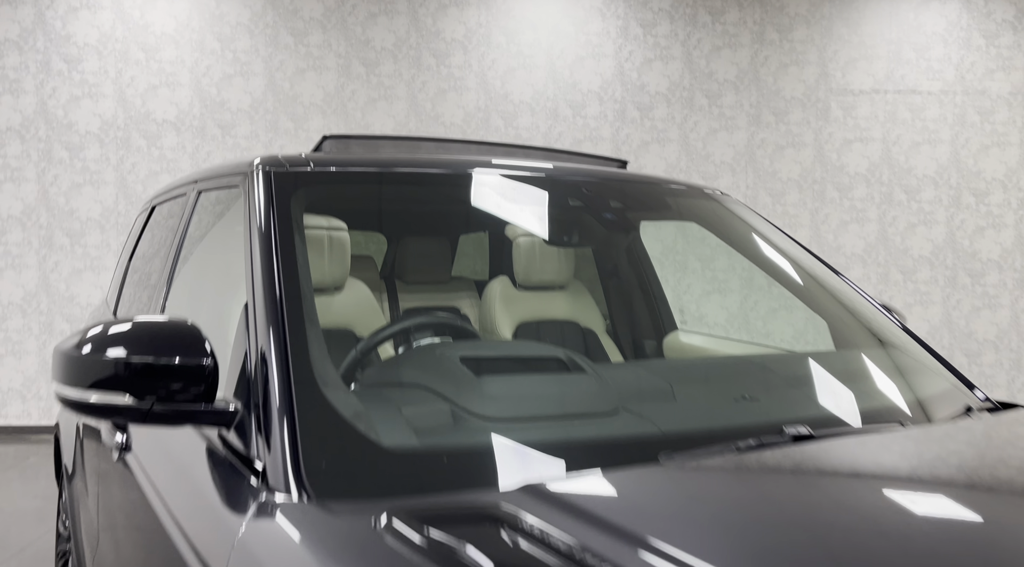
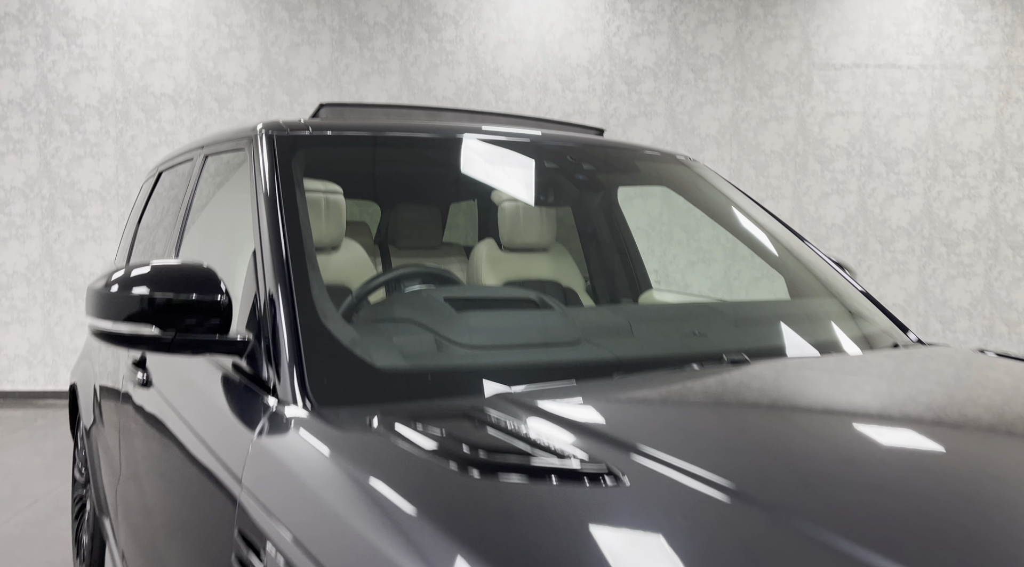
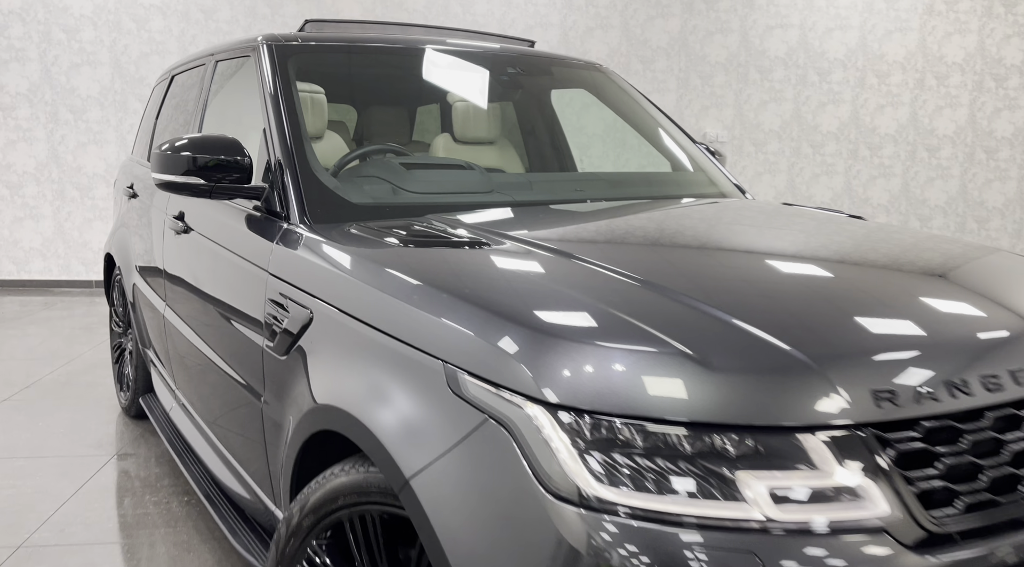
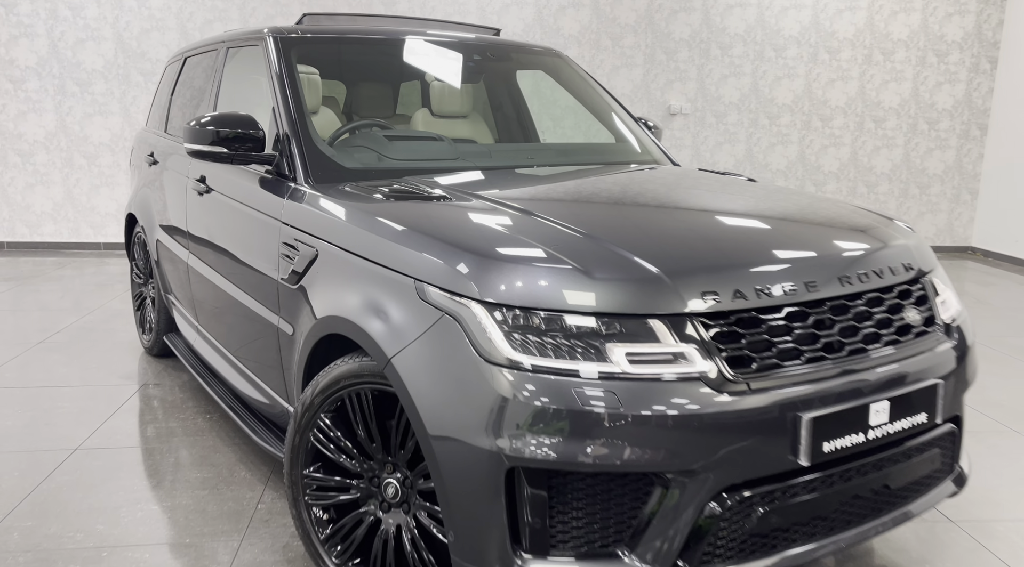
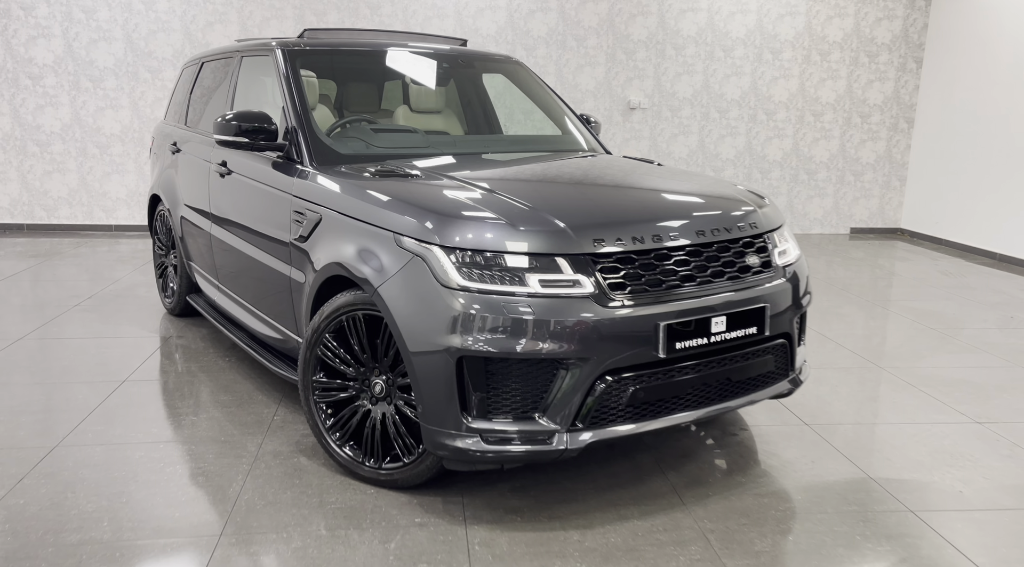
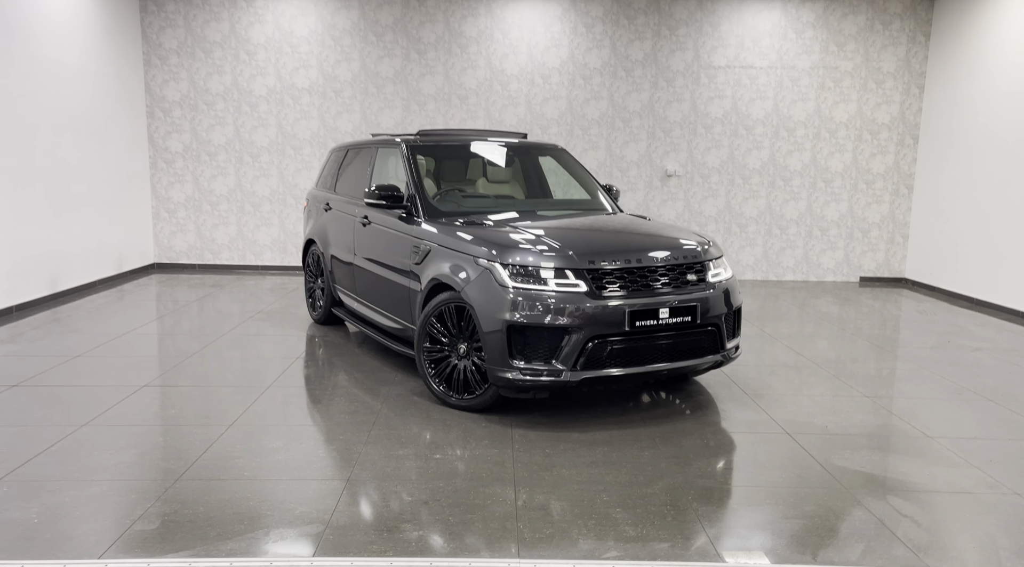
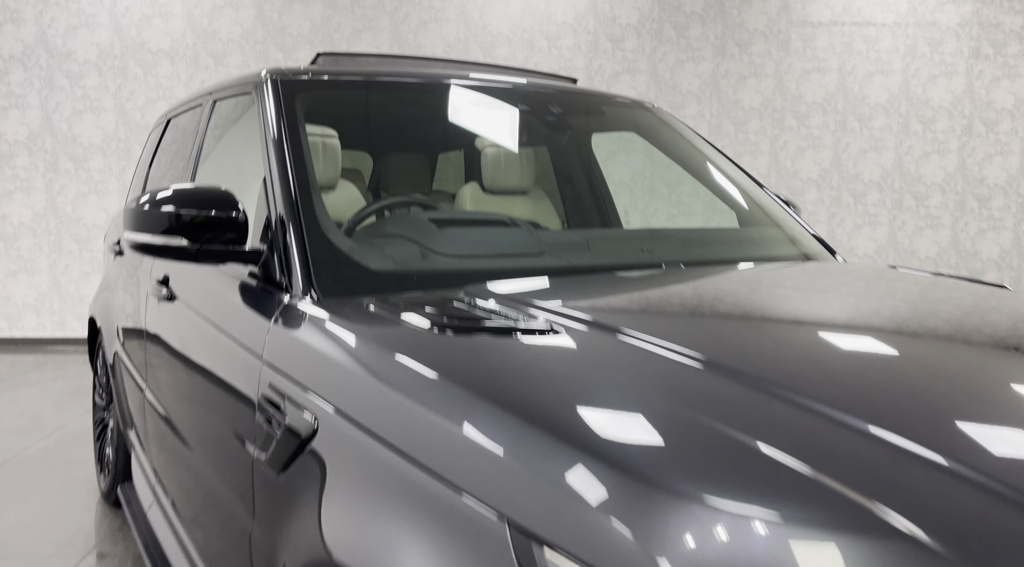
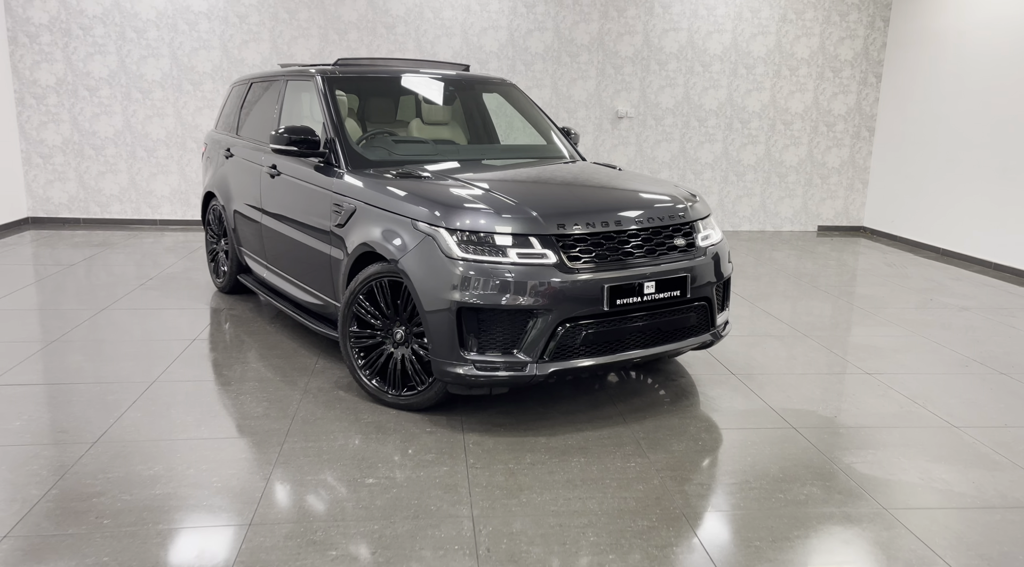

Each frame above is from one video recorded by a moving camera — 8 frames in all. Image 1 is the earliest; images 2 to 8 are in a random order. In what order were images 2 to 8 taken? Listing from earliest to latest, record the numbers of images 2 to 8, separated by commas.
2, 7, 3, 4, 5, 8, 6
